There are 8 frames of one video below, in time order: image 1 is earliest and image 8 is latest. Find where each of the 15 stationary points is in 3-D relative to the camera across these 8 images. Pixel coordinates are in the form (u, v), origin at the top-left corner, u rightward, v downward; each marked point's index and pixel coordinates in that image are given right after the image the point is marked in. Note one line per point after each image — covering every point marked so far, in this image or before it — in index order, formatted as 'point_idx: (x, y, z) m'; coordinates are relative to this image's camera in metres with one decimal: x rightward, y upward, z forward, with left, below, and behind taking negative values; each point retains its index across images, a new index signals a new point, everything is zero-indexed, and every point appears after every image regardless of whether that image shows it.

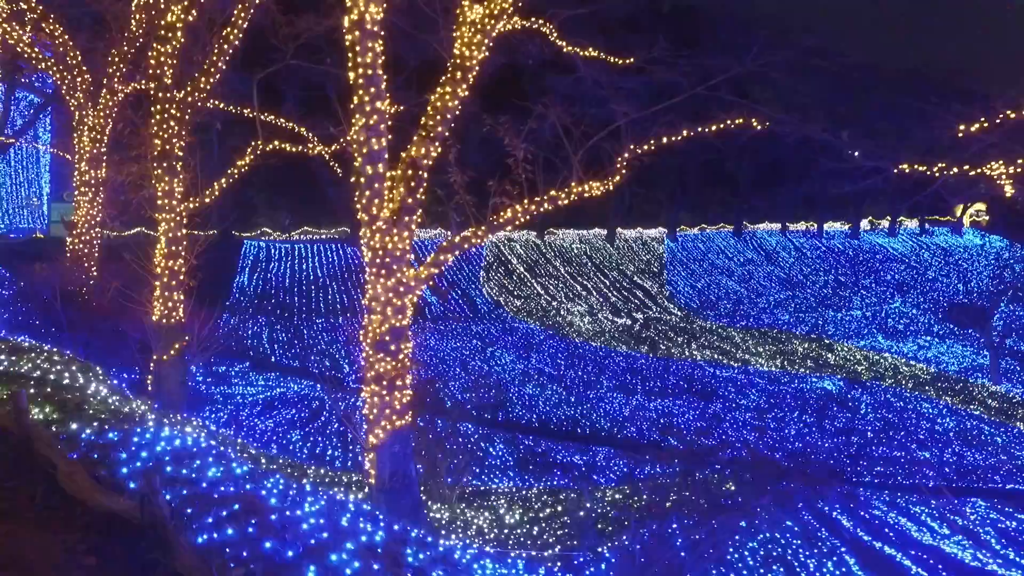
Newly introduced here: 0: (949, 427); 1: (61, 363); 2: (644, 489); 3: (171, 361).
0: (+9.6, -3.1, +19.3) m
1: (-3.1, -0.5, +5.8) m
2: (+1.5, -2.3, +10.0) m
3: (-2.8, -0.6, +7.1) m
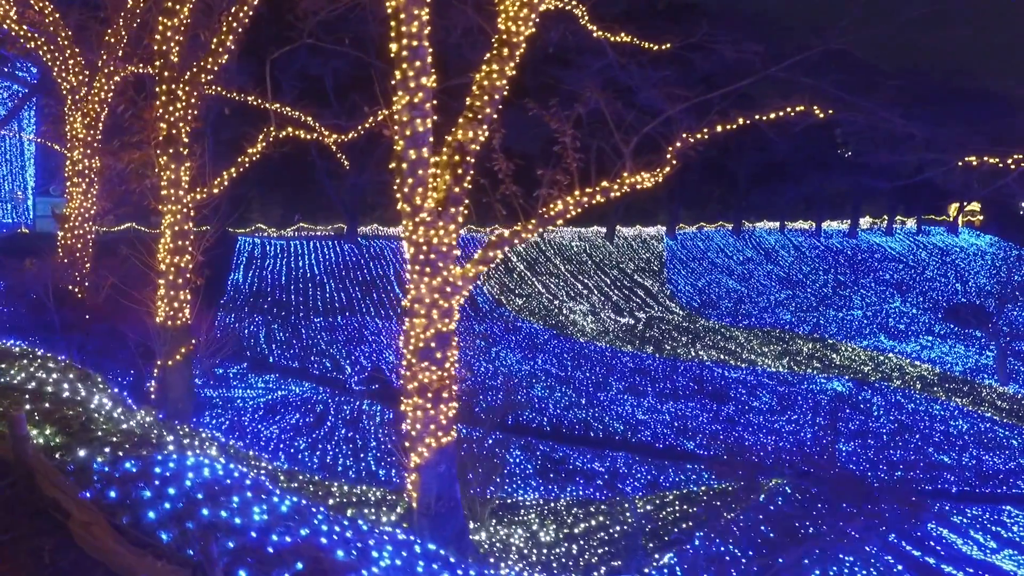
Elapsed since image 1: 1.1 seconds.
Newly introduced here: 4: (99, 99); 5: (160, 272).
0: (+9.7, -3.1, +18.9) m
1: (-2.8, -0.5, +5.2) m
2: (+1.8, -2.3, +9.5) m
3: (-2.5, -0.6, +6.5) m
4: (-4.2, +1.9, +8.5) m
5: (-2.7, +0.1, +6.5) m
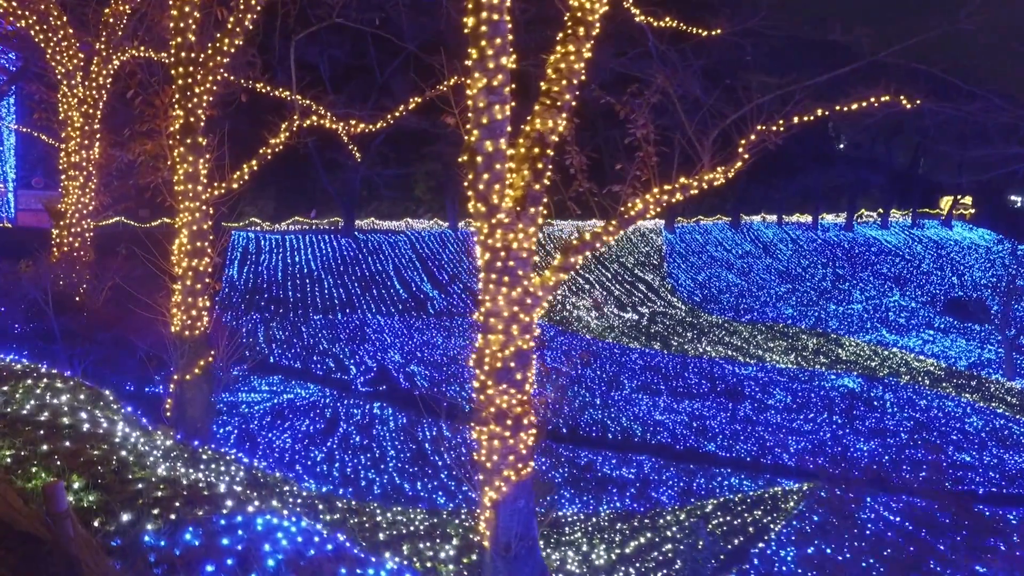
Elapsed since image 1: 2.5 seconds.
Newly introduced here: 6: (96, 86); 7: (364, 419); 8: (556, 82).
0: (+9.9, -2.9, +18.5) m
1: (-2.4, -0.6, +4.6) m
2: (+2.1, -2.3, +9.0) m
3: (-2.2, -0.7, +5.9) m
4: (-3.8, +1.9, +7.8) m
5: (-2.3, +0.1, +5.9) m
6: (-3.8, +1.9, +7.8) m
7: (-2.0, -1.8, +11.8) m
8: (+0.2, +1.0, +4.2) m
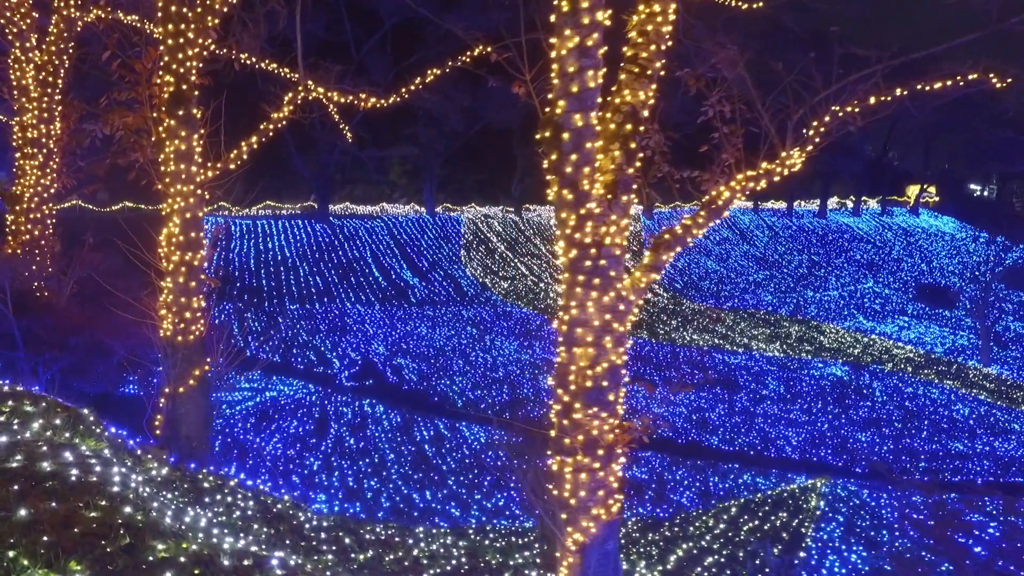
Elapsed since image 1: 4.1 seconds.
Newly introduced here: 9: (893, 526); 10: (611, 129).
0: (+9.6, -2.7, +18.3) m
1: (-2.1, -0.6, +3.8) m
2: (+2.2, -2.2, +8.4) m
3: (-1.9, -0.7, +5.1) m
4: (-3.6, +1.9, +6.9) m
5: (-2.1, +0.1, +5.1) m
6: (-3.7, +1.9, +6.9) m
7: (-2.0, -1.7, +11.1) m
8: (+0.5, +1.0, +3.6) m
9: (+3.8, -2.4, +8.8) m
10: (+0.4, +0.6, +3.5) m
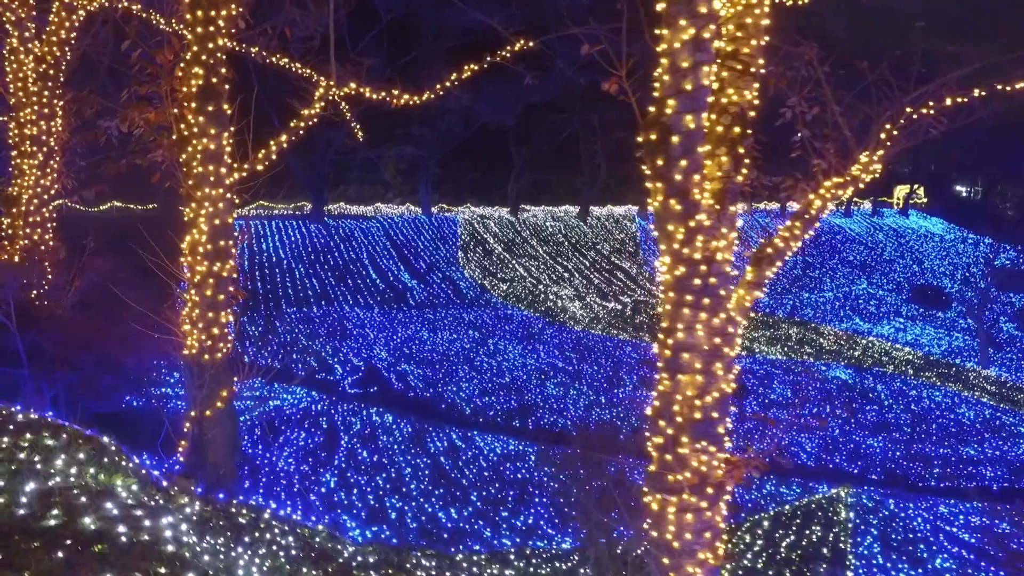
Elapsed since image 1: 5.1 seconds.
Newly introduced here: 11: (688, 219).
0: (+9.7, -2.7, +18.1) m
1: (-1.8, -0.7, +3.4) m
2: (+2.5, -2.3, +8.1) m
3: (-1.6, -0.7, +4.7) m
4: (-3.4, +1.9, +6.5) m
5: (-1.8, 0.0, +4.7) m
6: (-3.4, +1.8, +6.5) m
7: (-1.8, -1.7, +10.7) m
8: (+0.9, +0.9, +3.2) m
9: (+4.1, -2.5, +8.5) m
10: (+0.7, +0.6, +3.1) m
11: (+0.6, +0.2, +3.0) m
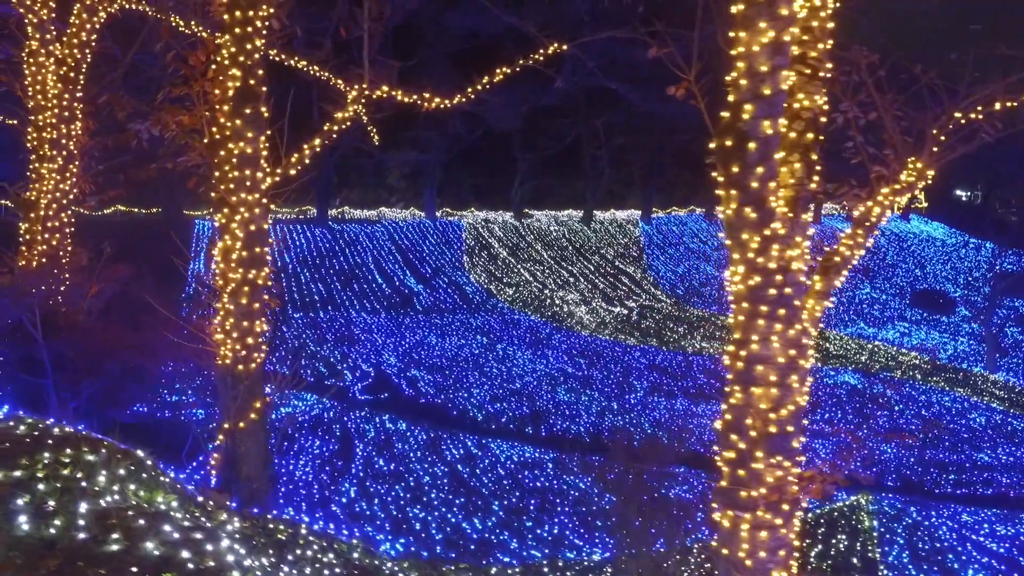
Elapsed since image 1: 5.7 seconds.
0: (+9.8, -2.8, +18.0) m
1: (-1.5, -0.7, +3.3) m
2: (+2.7, -2.4, +8.0) m
3: (-1.4, -0.8, +4.6) m
4: (-3.2, +1.8, +6.4) m
5: (-1.5, 0.0, +4.5) m
6: (-3.2, +1.8, +6.4) m
7: (-1.6, -1.8, +10.5) m
8: (+1.1, +0.9, +3.1) m
9: (+4.3, -2.5, +8.4) m
10: (+1.0, +0.5, +3.0) m
11: (+0.8, +0.2, +2.9) m
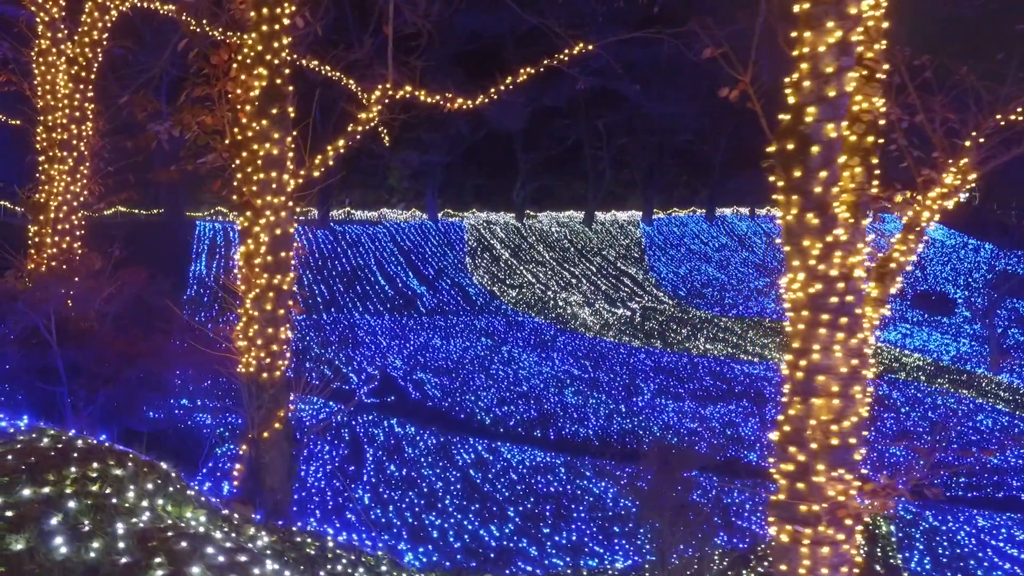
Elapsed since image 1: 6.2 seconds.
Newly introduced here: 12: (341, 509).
0: (+9.9, -2.8, +17.9) m
1: (-1.4, -0.7, +3.2) m
2: (+2.8, -2.4, +7.8) m
3: (-1.2, -0.8, +4.4) m
4: (-3.0, +1.8, +6.2) m
5: (-1.4, -0.1, +4.4) m
6: (-3.0, +1.8, +6.2) m
7: (-1.5, -1.8, +10.4) m
8: (+1.3, +0.9, +3.0) m
9: (+4.4, -2.6, +8.3) m
10: (+1.1, +0.5, +2.9) m
11: (+1.0, +0.2, +2.8) m
12: (-1.4, -1.8, +7.1) m
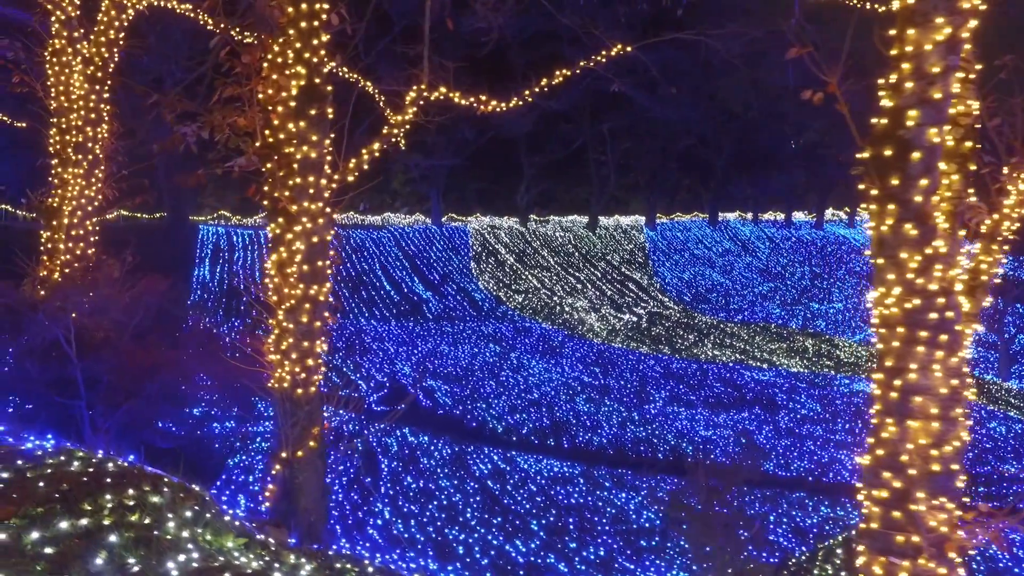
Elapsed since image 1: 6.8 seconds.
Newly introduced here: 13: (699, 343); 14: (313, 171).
0: (+10.1, -3.0, +17.8) m
1: (-1.2, -0.8, +2.9) m
2: (+3.0, -2.4, +7.6) m
3: (-1.0, -0.8, +4.2) m
4: (-2.8, +1.7, +6.0) m
5: (-1.2, -0.1, +4.2) m
6: (-2.8, +1.7, +6.0) m
7: (-1.3, -1.9, +10.2) m
8: (+1.5, +0.8, +2.8) m
9: (+4.6, -2.6, +8.1) m
10: (+1.4, +0.5, +2.7) m
11: (+1.2, +0.1, +2.6) m
12: (-1.2, -1.9, +6.9) m
13: (+4.4, -1.6, +20.2) m
14: (-1.0, +0.6, +4.1) m
